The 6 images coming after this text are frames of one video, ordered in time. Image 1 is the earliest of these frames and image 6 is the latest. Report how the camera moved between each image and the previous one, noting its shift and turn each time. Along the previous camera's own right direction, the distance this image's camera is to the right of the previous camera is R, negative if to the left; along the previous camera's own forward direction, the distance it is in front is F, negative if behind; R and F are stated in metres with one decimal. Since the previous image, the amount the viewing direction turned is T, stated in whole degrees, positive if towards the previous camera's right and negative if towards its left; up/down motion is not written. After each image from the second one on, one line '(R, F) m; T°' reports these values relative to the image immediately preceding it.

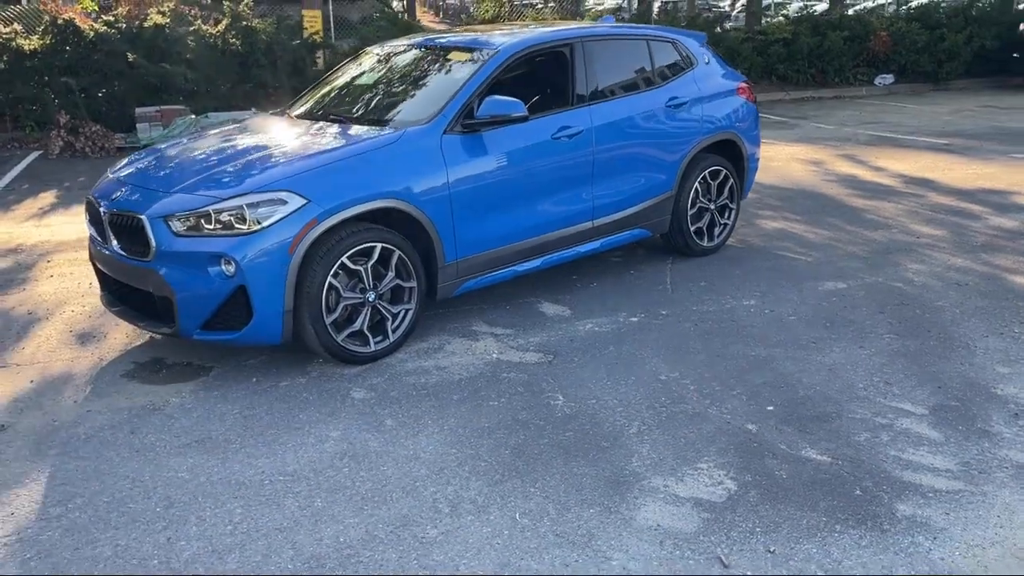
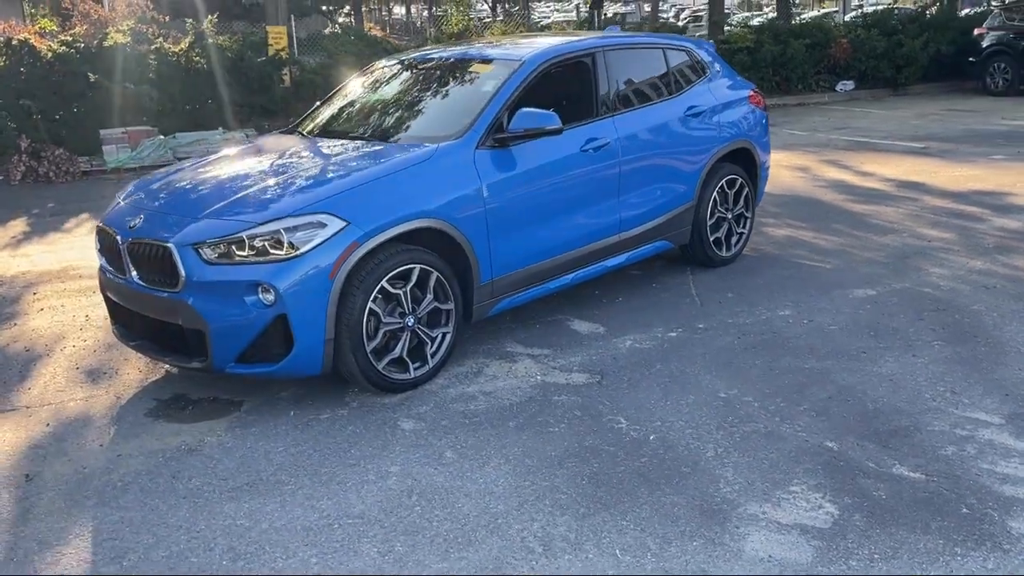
(-0.5, +0.2) m; +3°
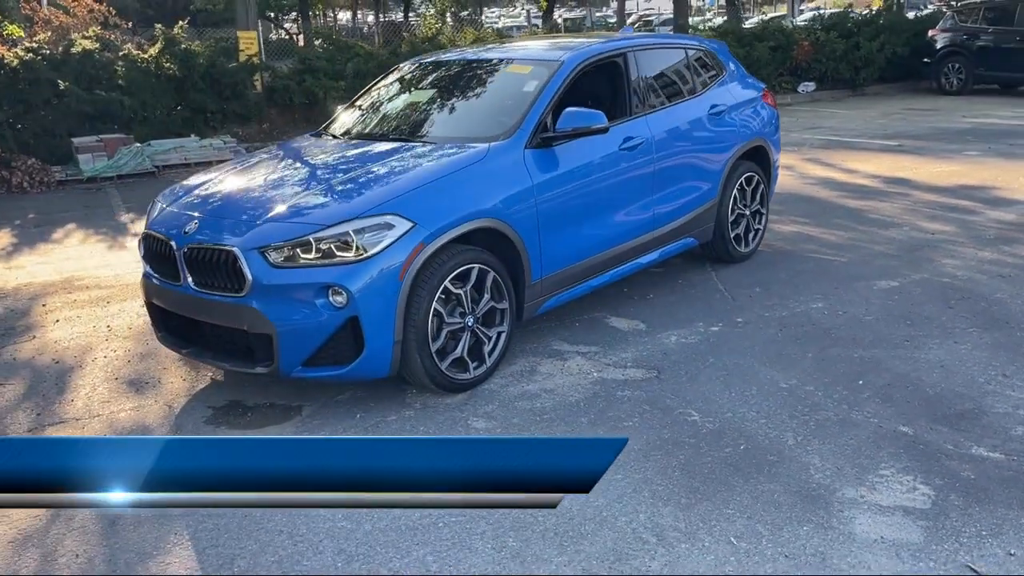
(-0.6, 0.0) m; +3°
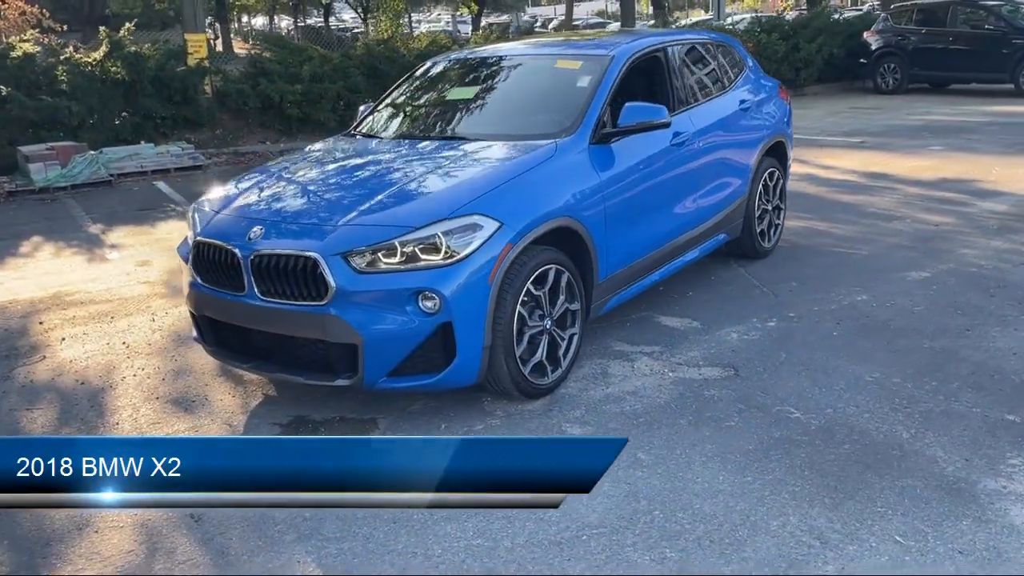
(-0.8, +0.2) m; +5°
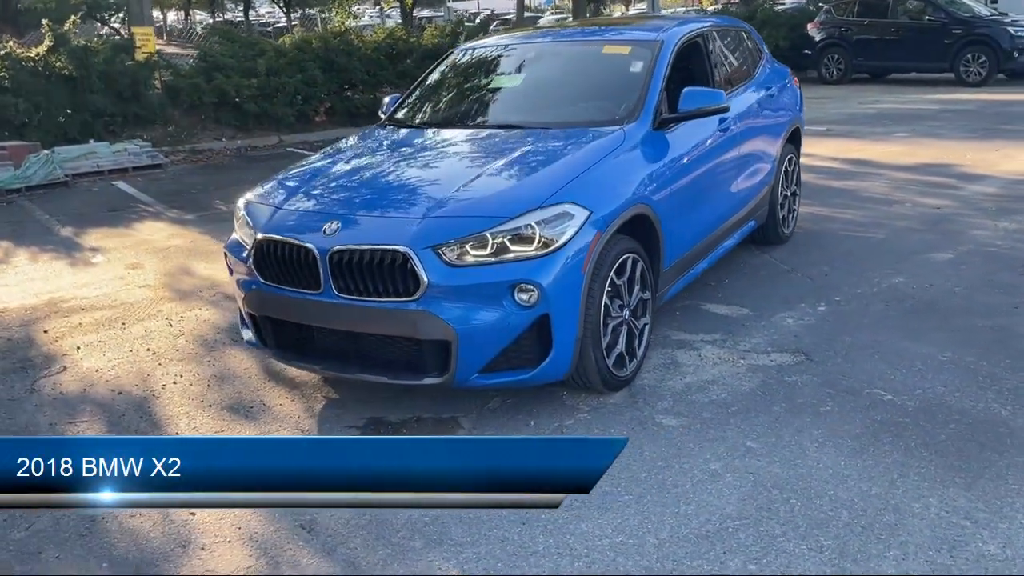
(-0.7, +0.2) m; +5°
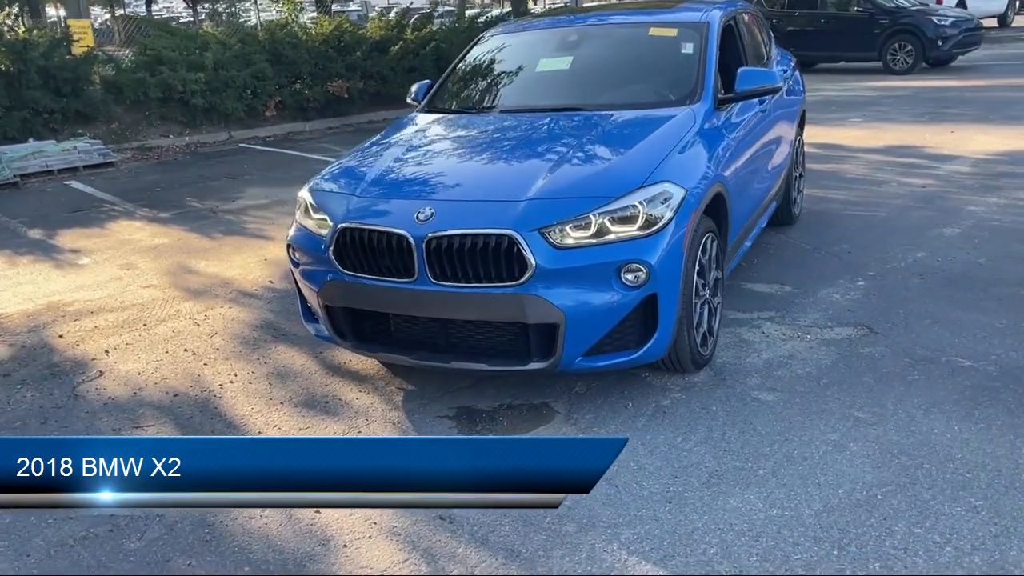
(-0.8, +0.1) m; +5°
